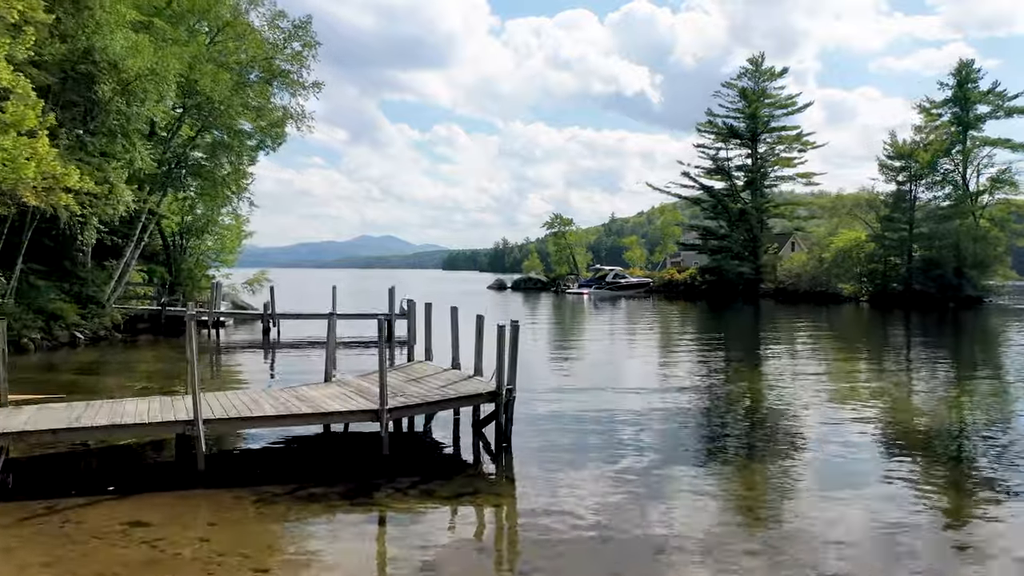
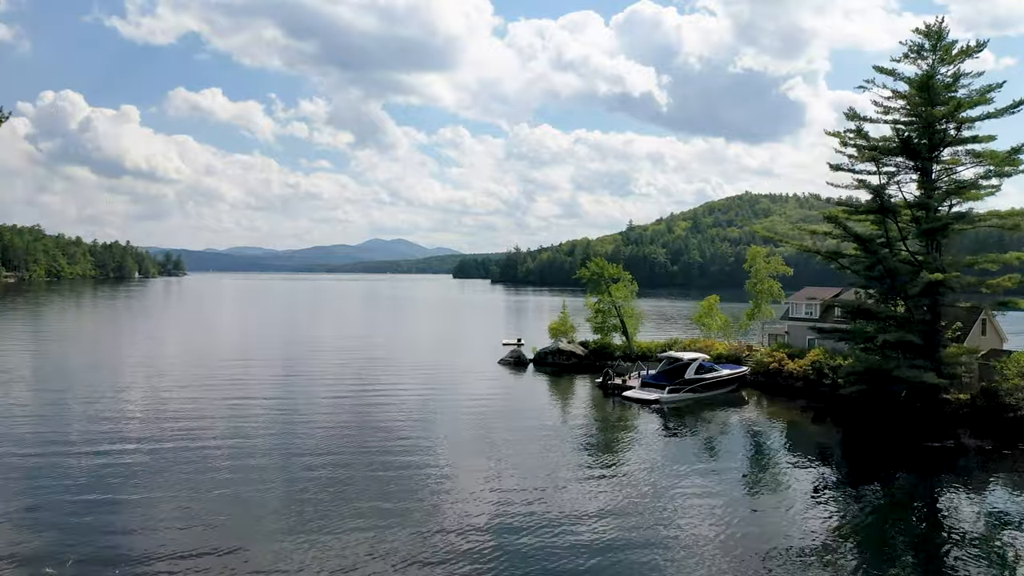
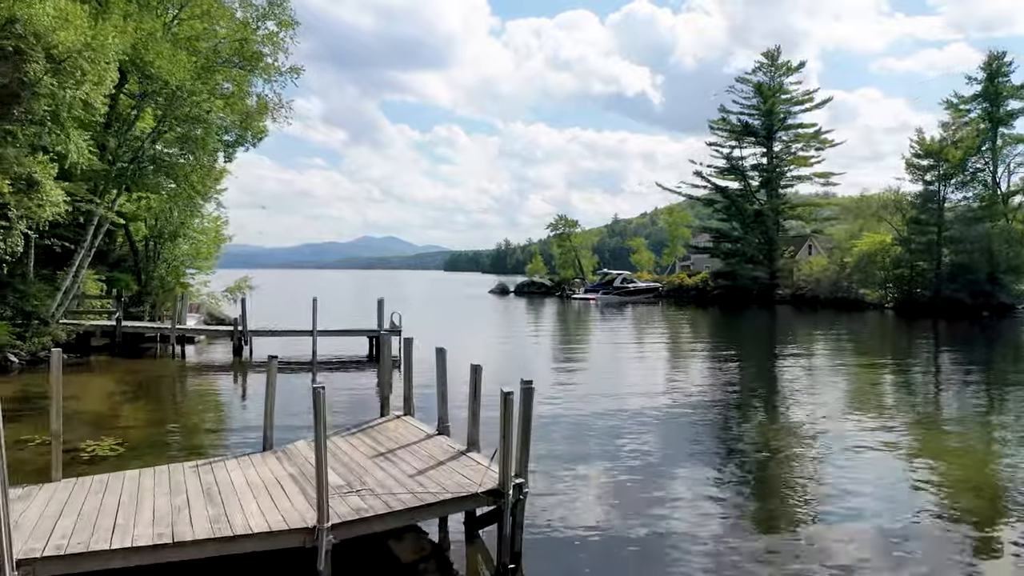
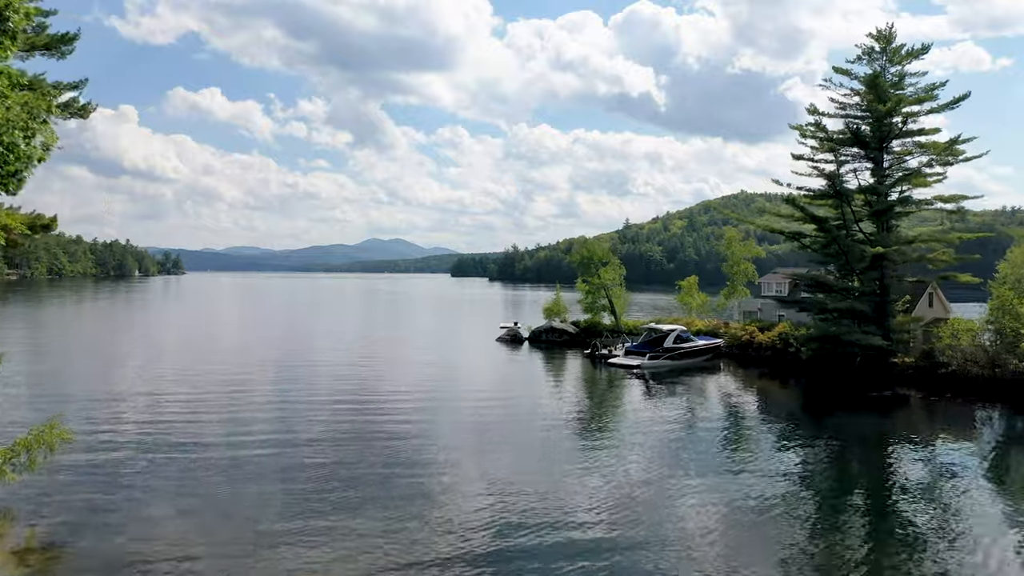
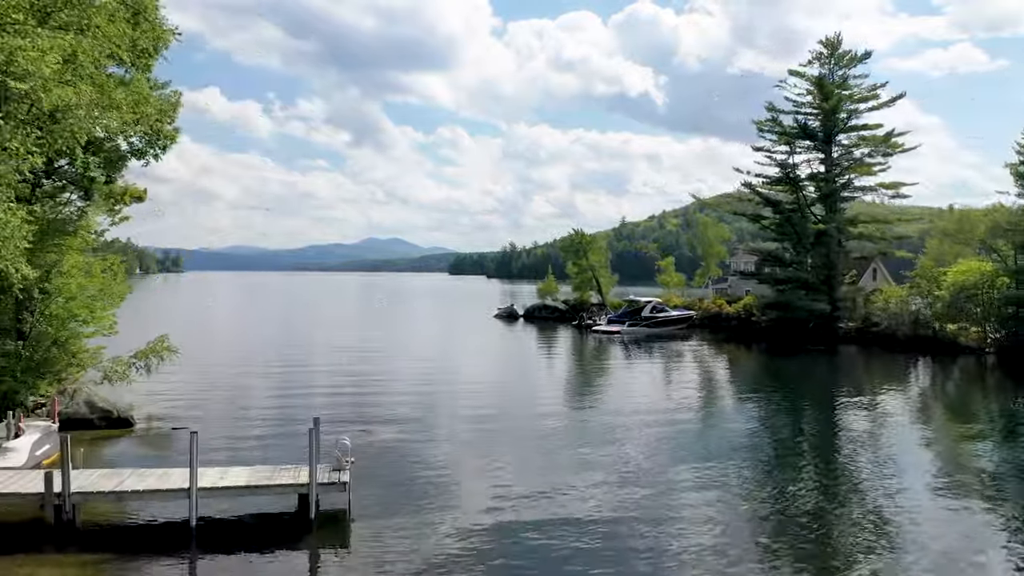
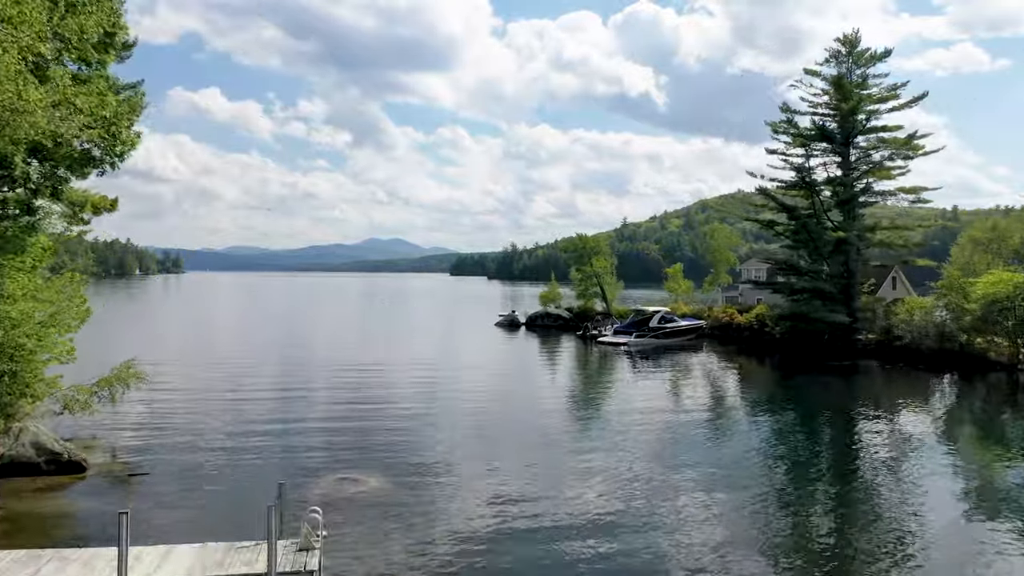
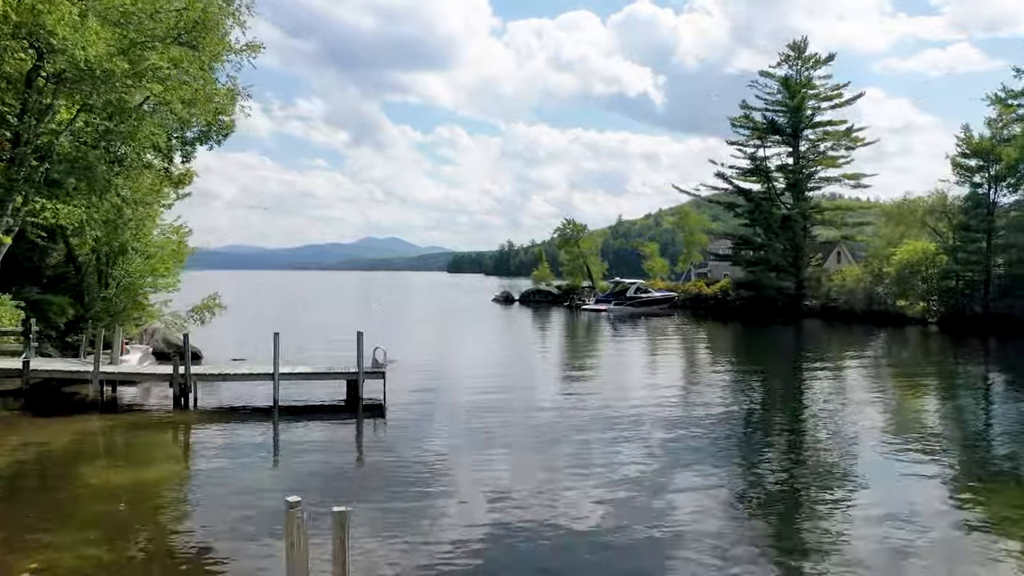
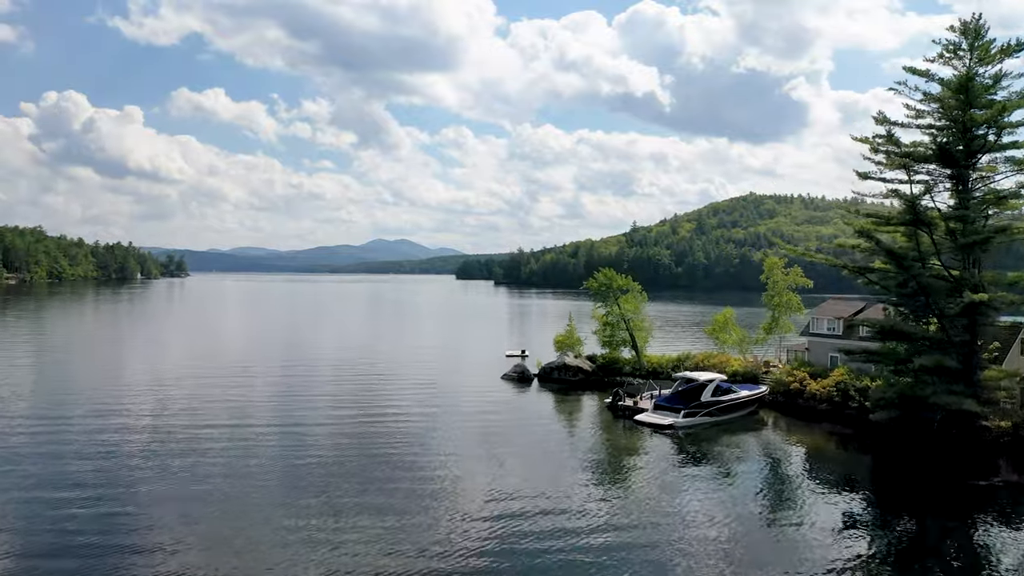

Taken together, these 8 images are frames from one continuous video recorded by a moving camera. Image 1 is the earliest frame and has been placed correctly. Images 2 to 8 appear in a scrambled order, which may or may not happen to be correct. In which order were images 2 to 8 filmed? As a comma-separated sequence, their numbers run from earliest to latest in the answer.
3, 7, 5, 6, 4, 2, 8
